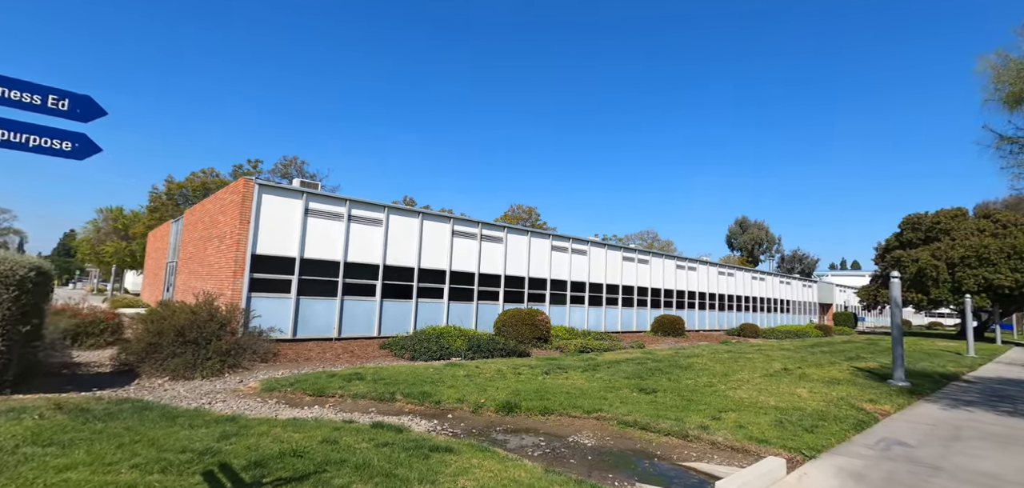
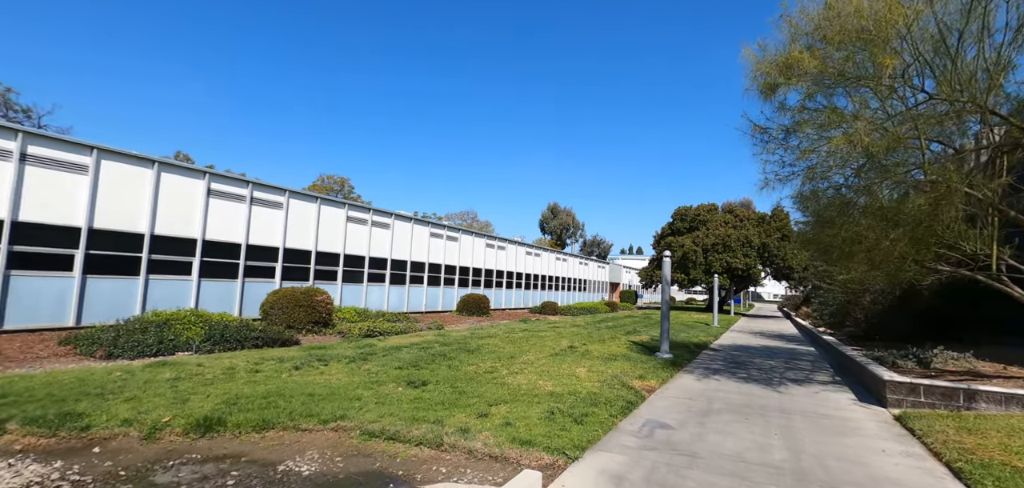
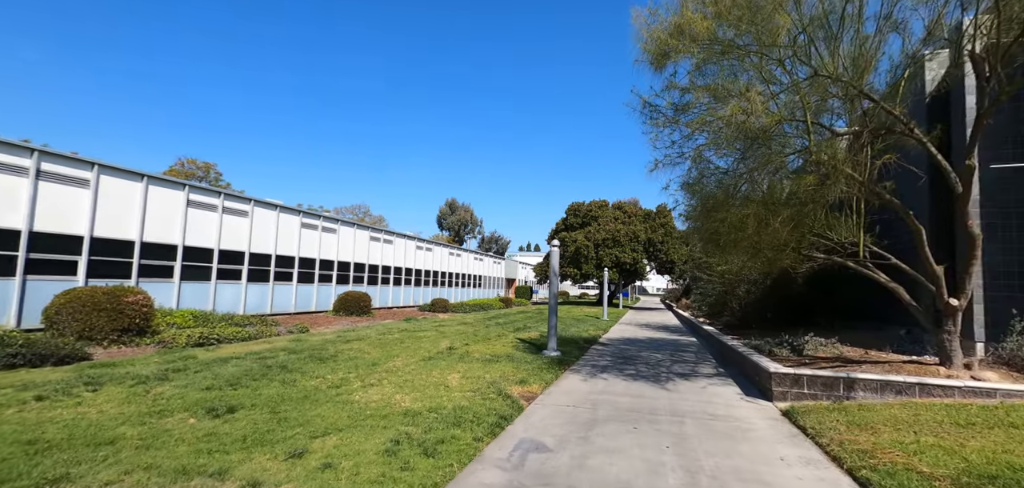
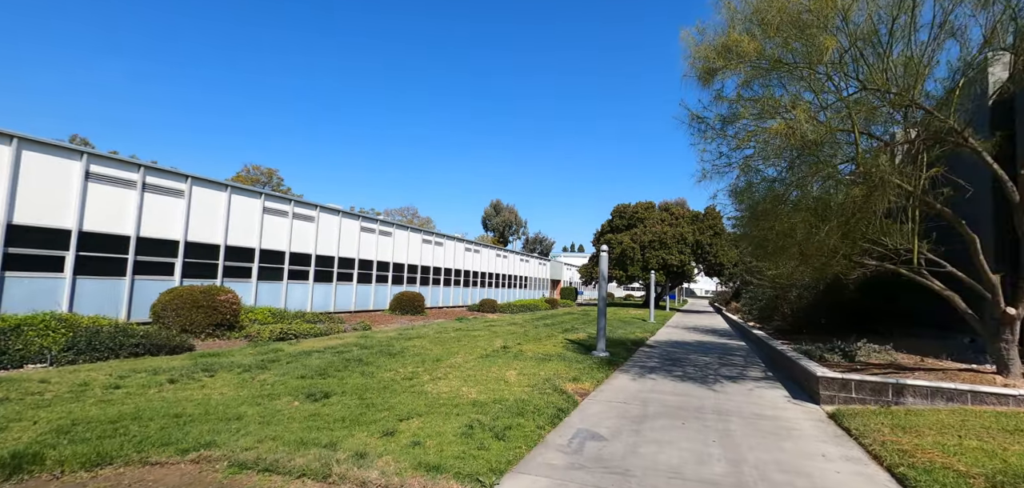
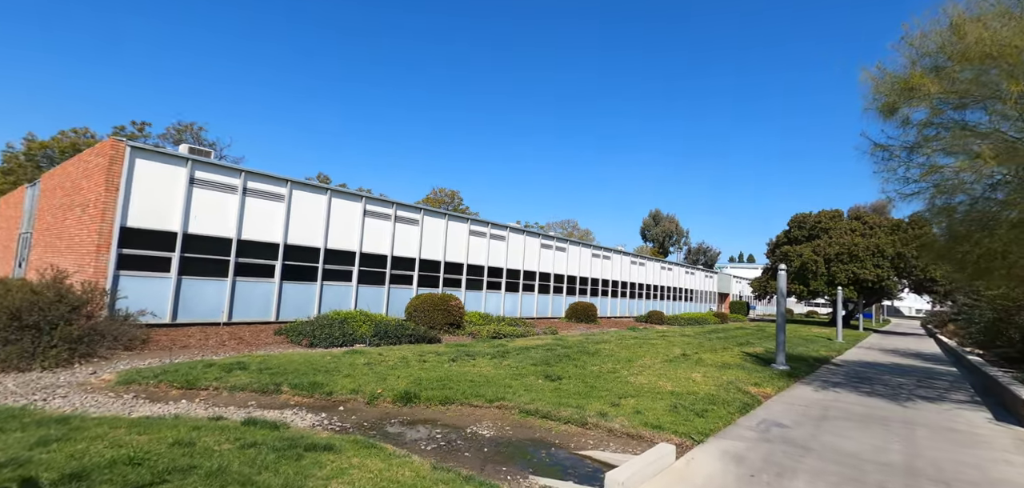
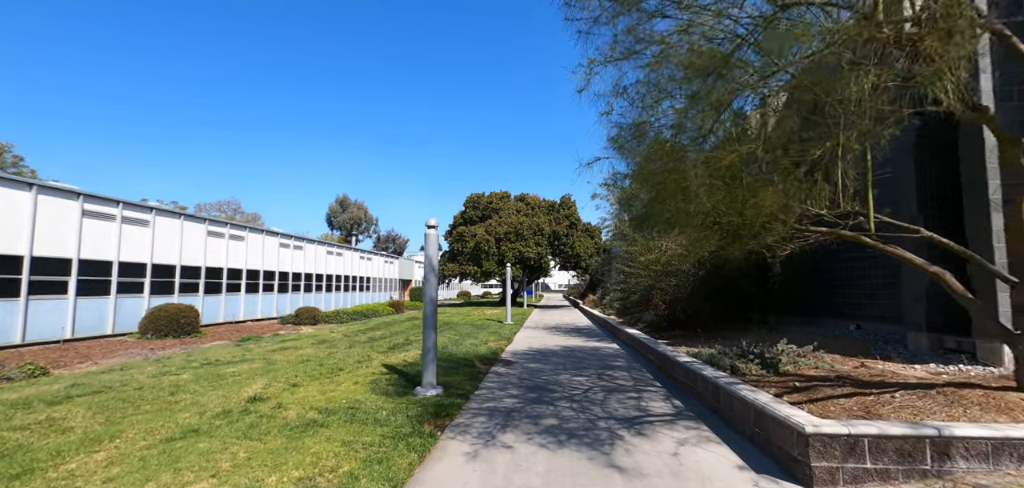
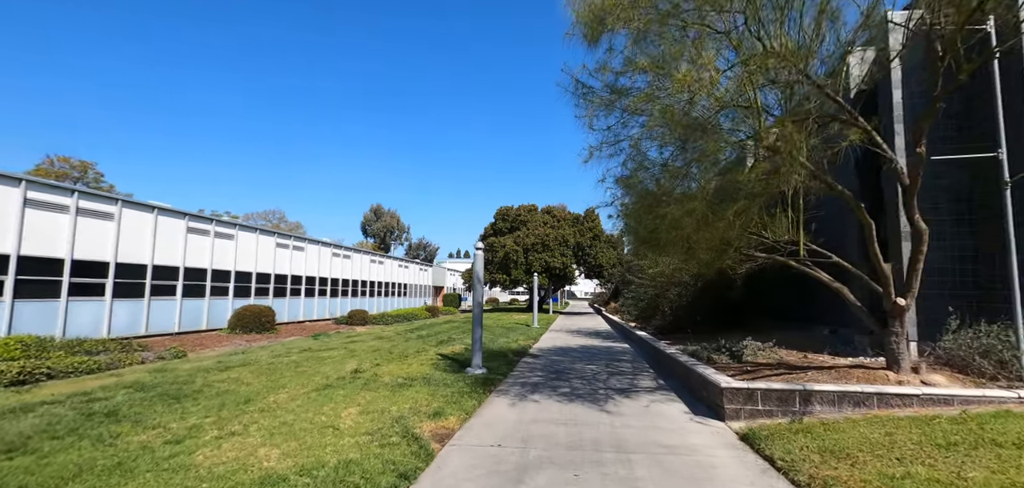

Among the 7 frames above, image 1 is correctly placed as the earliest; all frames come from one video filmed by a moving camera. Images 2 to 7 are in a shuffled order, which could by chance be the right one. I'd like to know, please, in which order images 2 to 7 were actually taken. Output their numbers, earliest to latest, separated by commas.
5, 2, 4, 3, 7, 6
